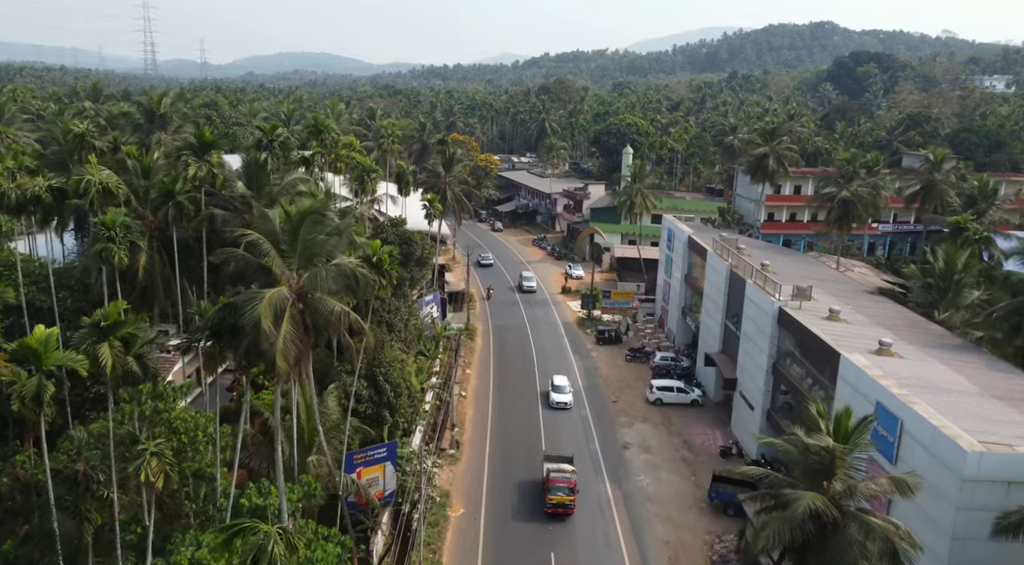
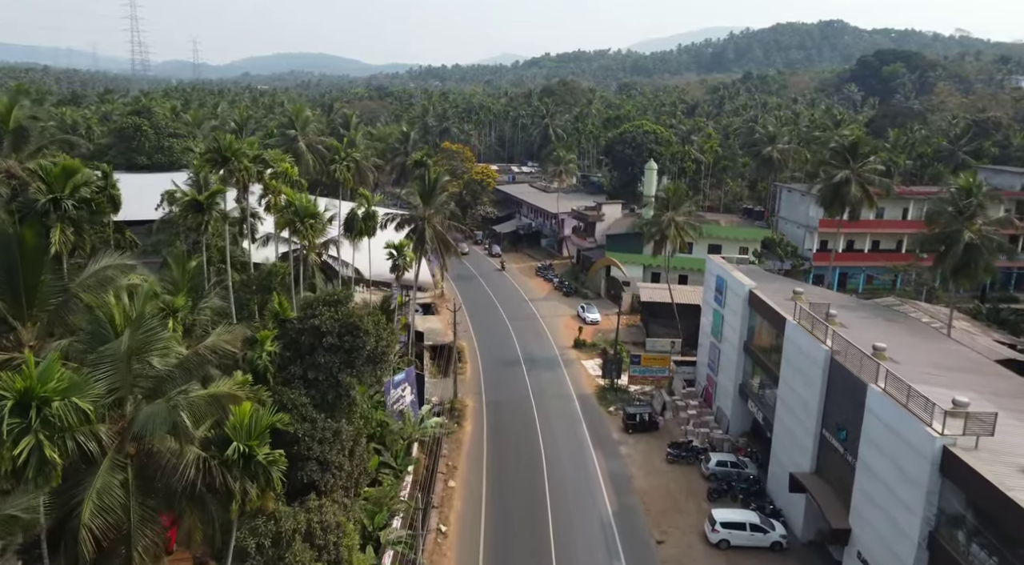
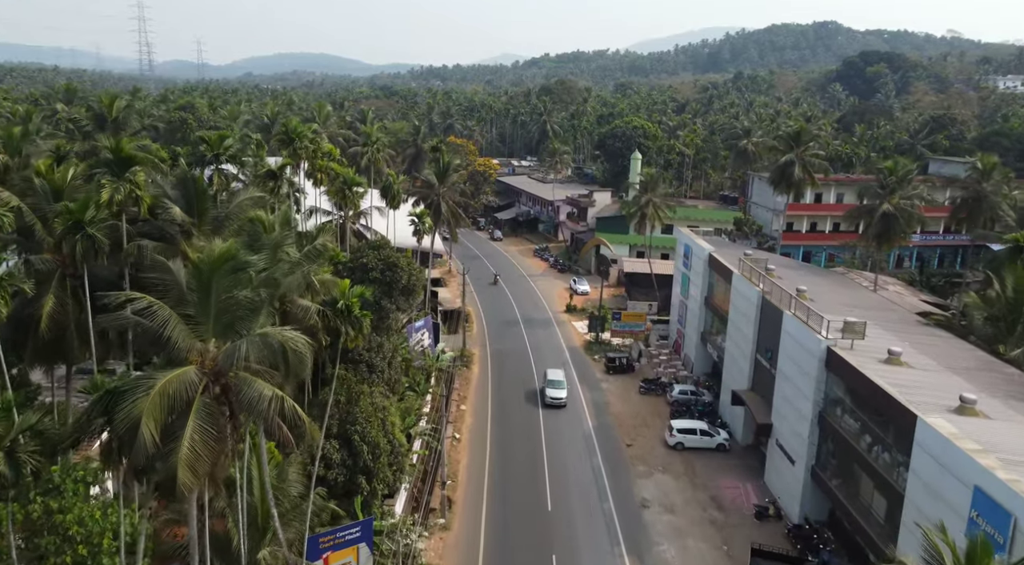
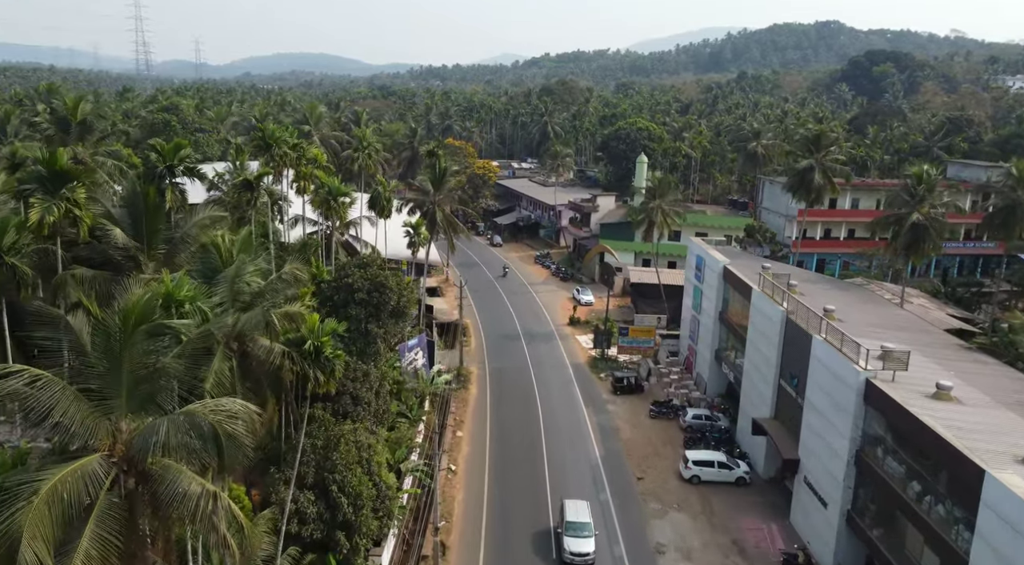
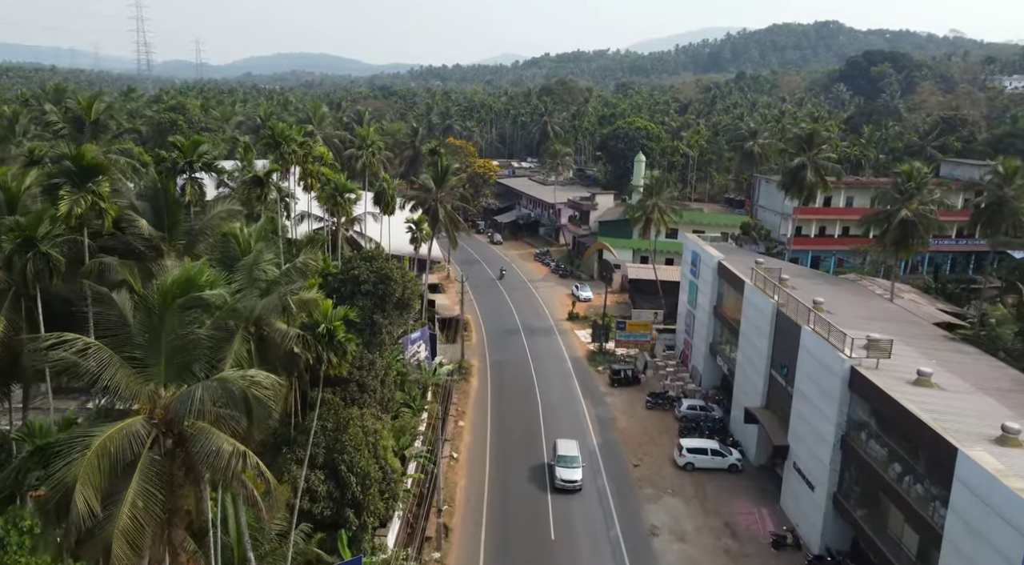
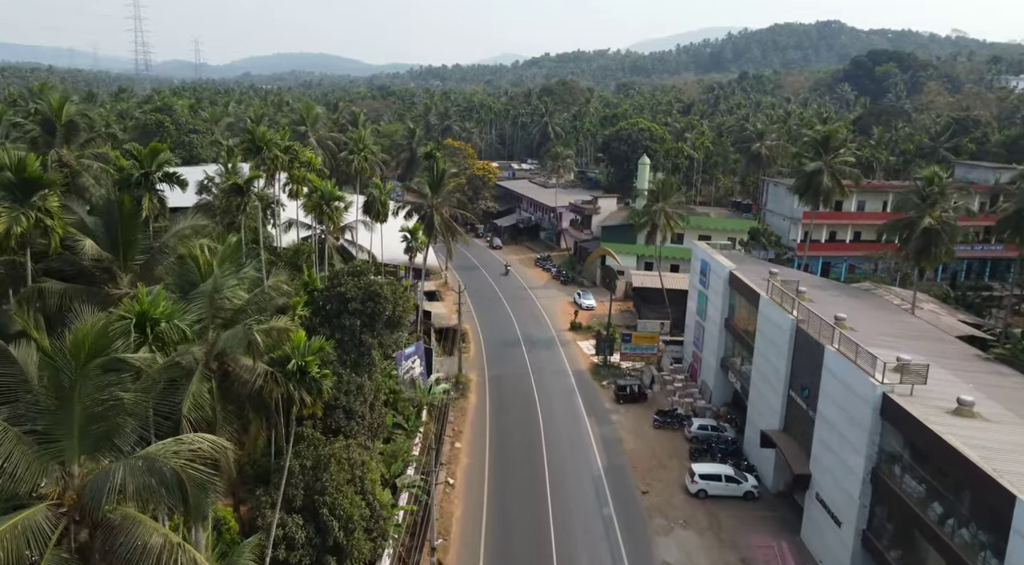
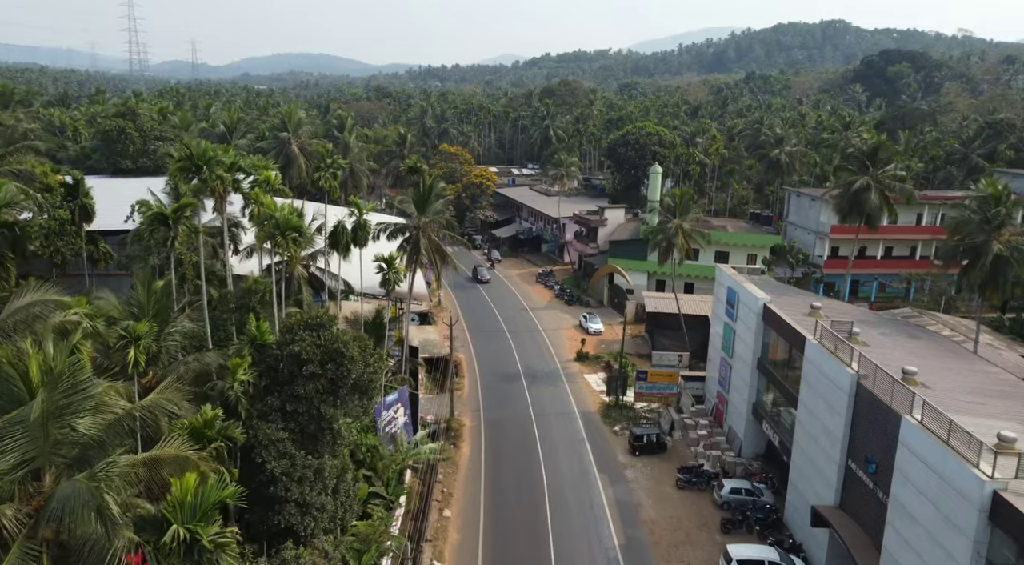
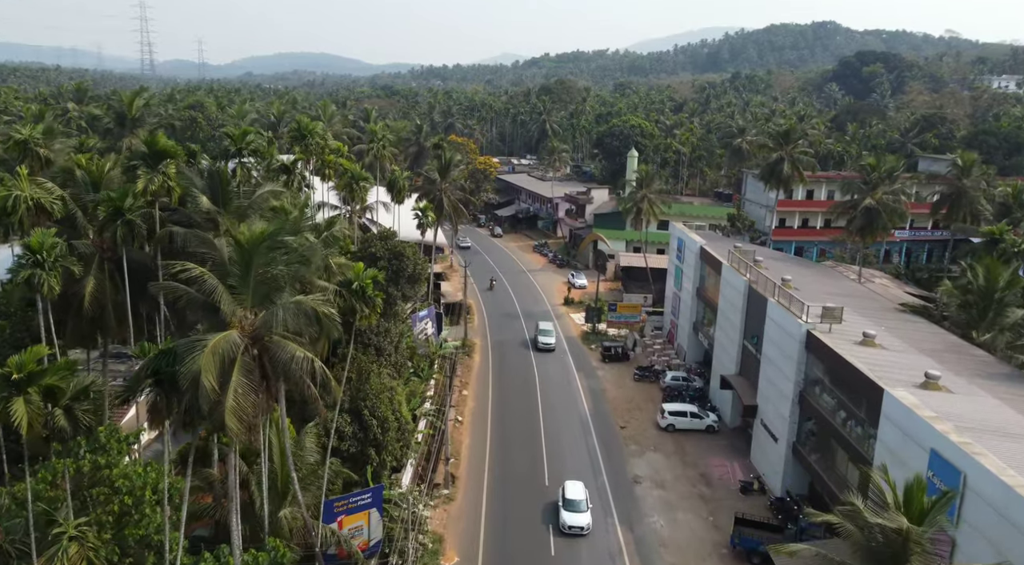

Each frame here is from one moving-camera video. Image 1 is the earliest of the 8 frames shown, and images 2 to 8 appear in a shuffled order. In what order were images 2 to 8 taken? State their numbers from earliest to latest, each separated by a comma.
8, 3, 5, 4, 6, 2, 7
